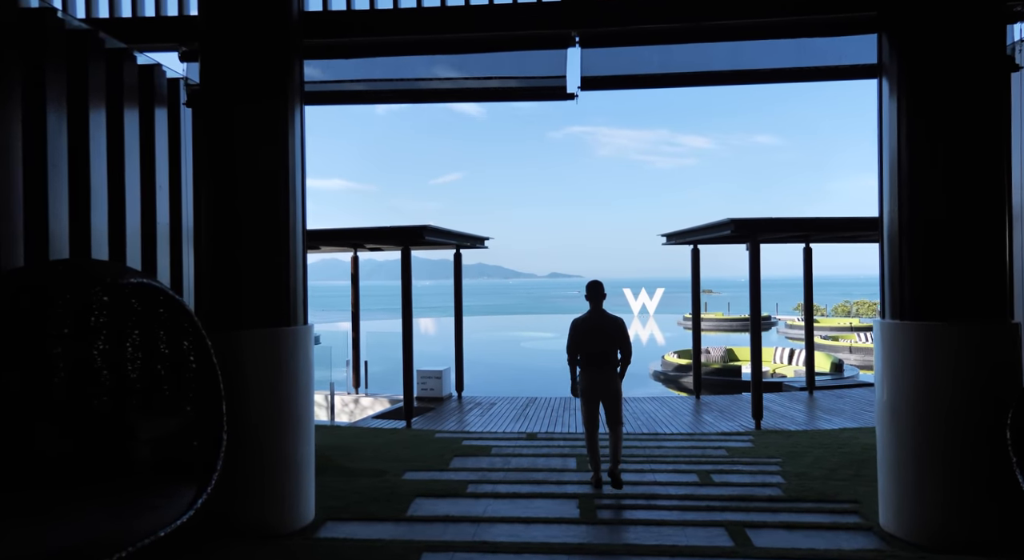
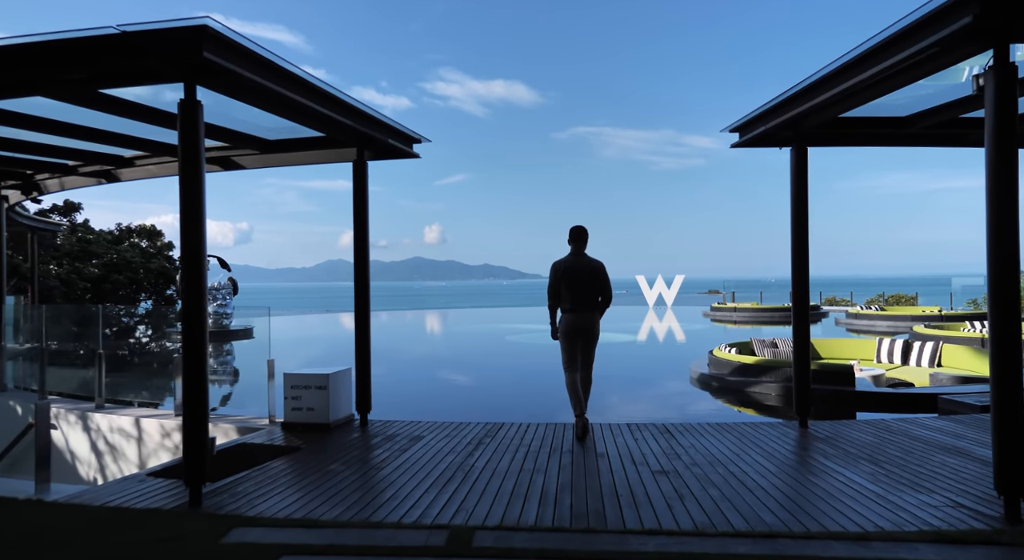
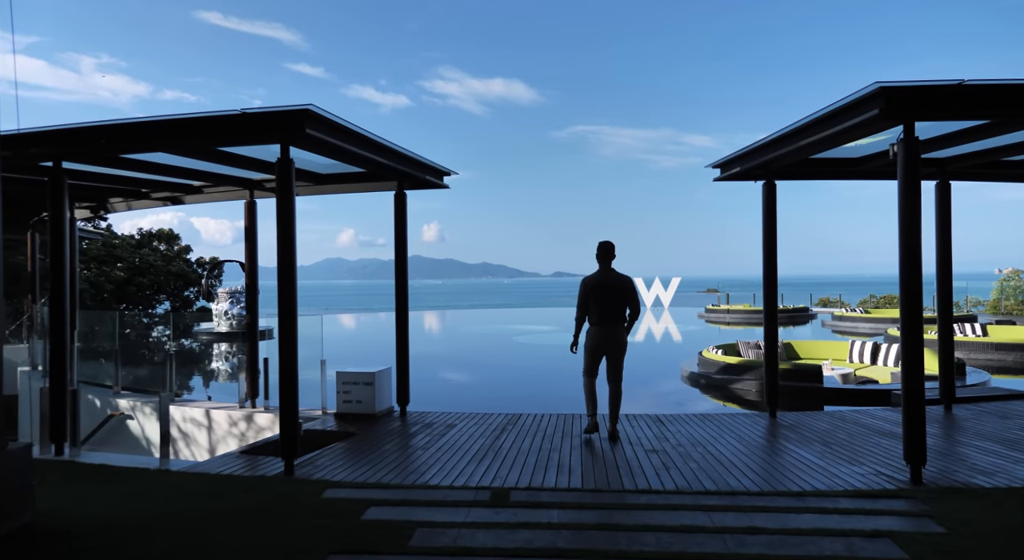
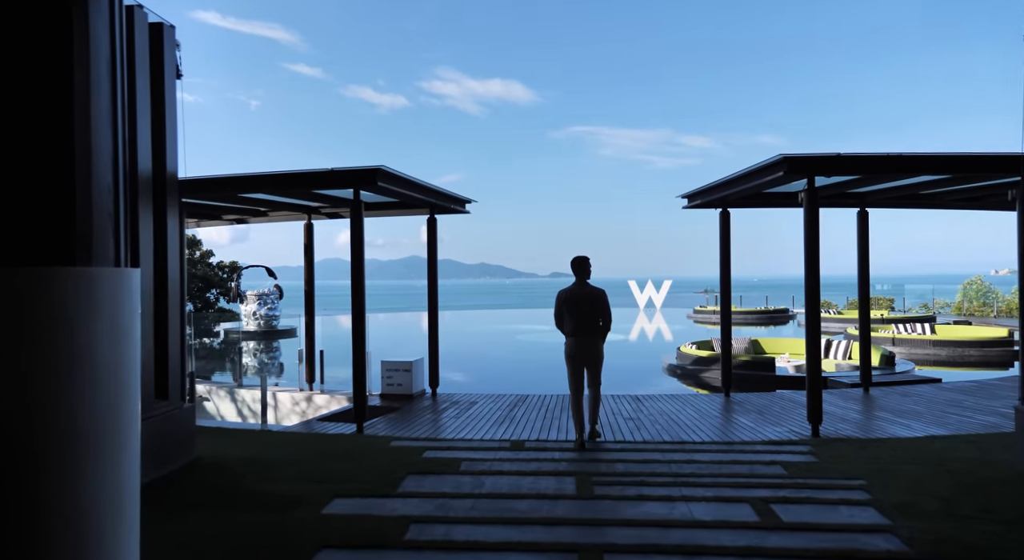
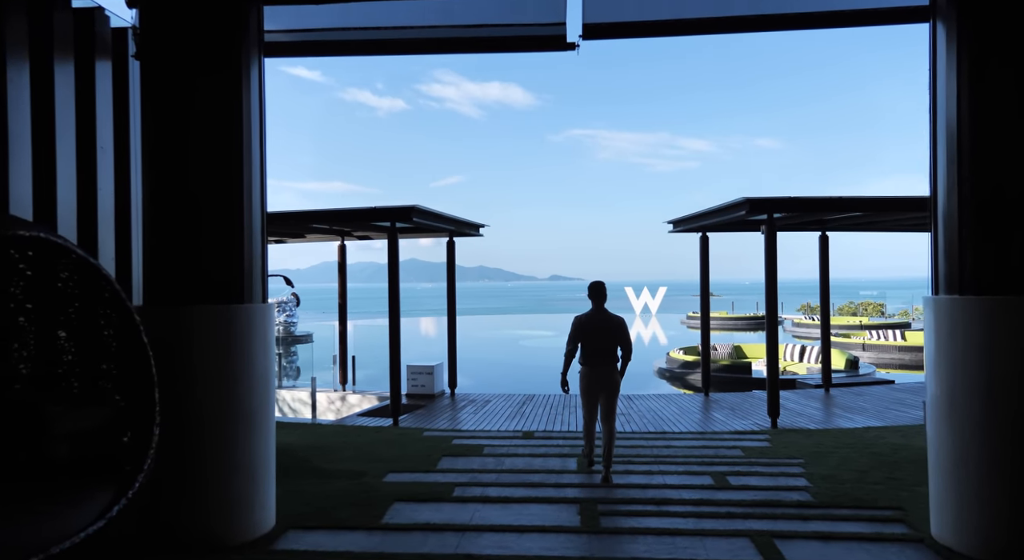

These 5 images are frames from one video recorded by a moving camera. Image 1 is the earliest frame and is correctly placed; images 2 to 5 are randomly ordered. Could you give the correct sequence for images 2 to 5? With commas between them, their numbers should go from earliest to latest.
5, 4, 3, 2
